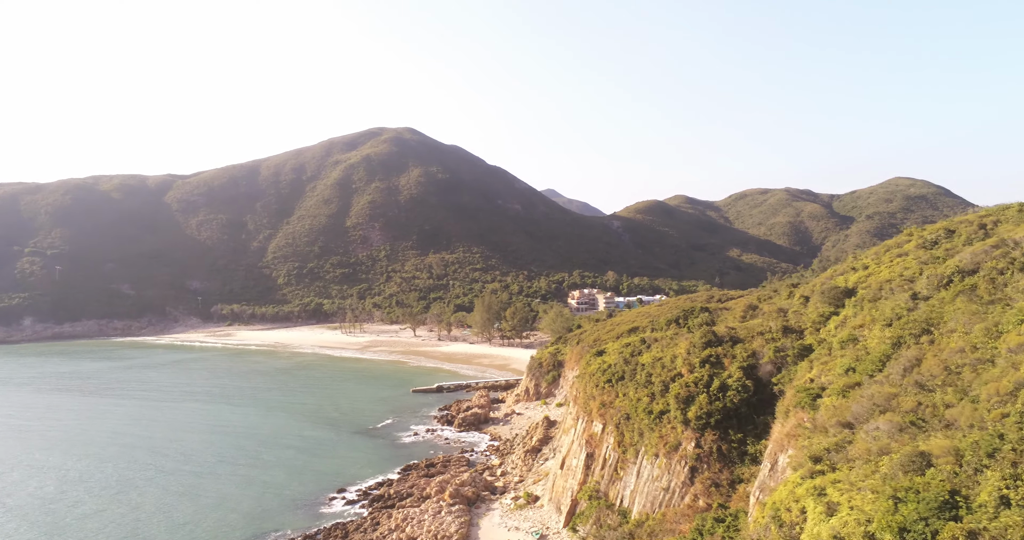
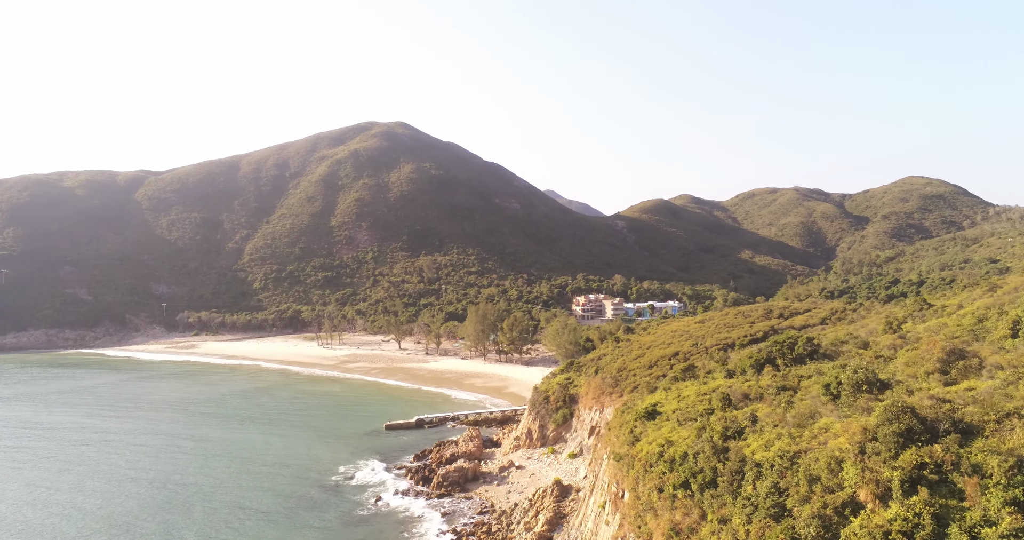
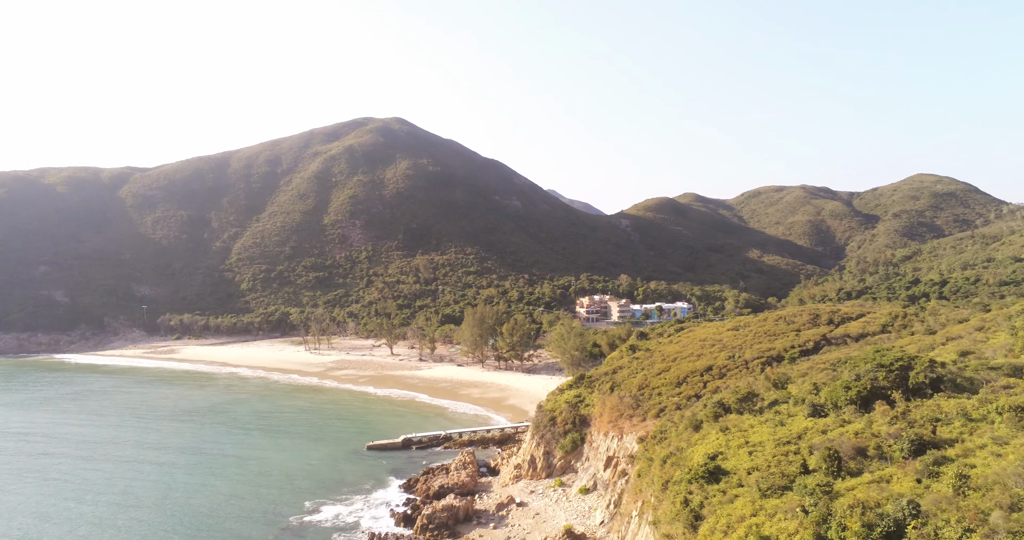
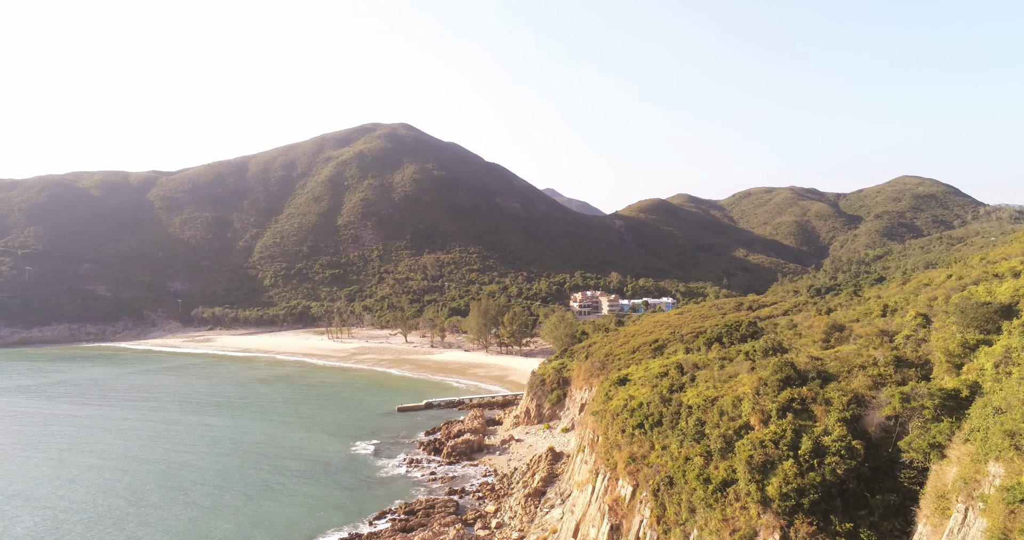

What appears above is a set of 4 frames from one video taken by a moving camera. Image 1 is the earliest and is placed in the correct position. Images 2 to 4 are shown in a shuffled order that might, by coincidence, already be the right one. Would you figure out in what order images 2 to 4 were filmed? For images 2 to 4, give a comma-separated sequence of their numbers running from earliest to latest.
4, 2, 3
